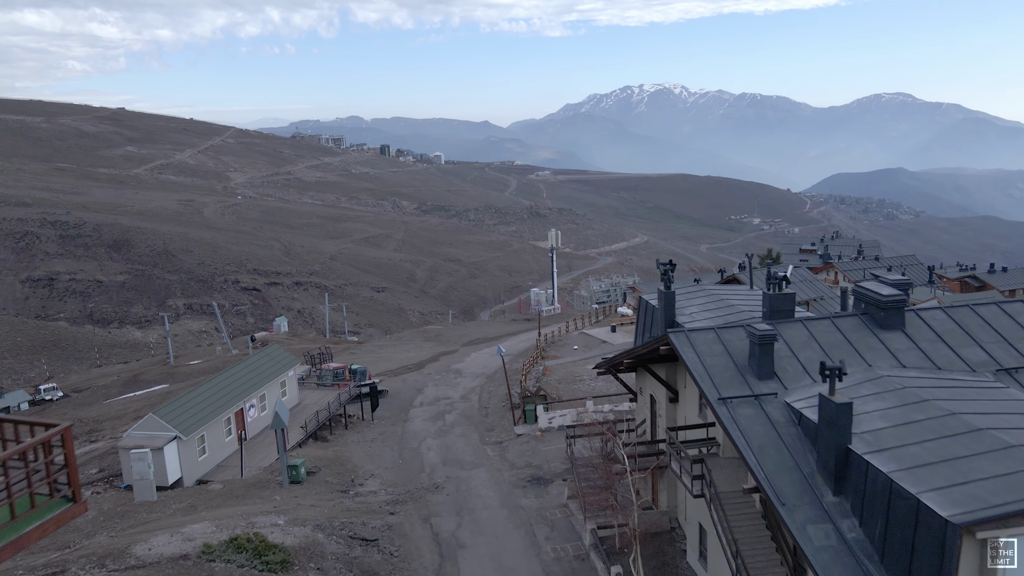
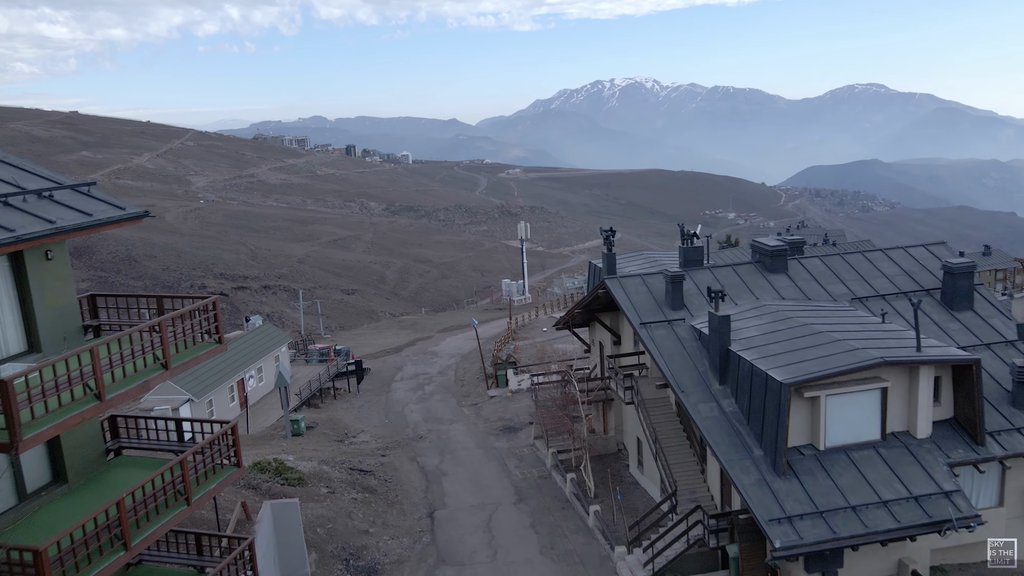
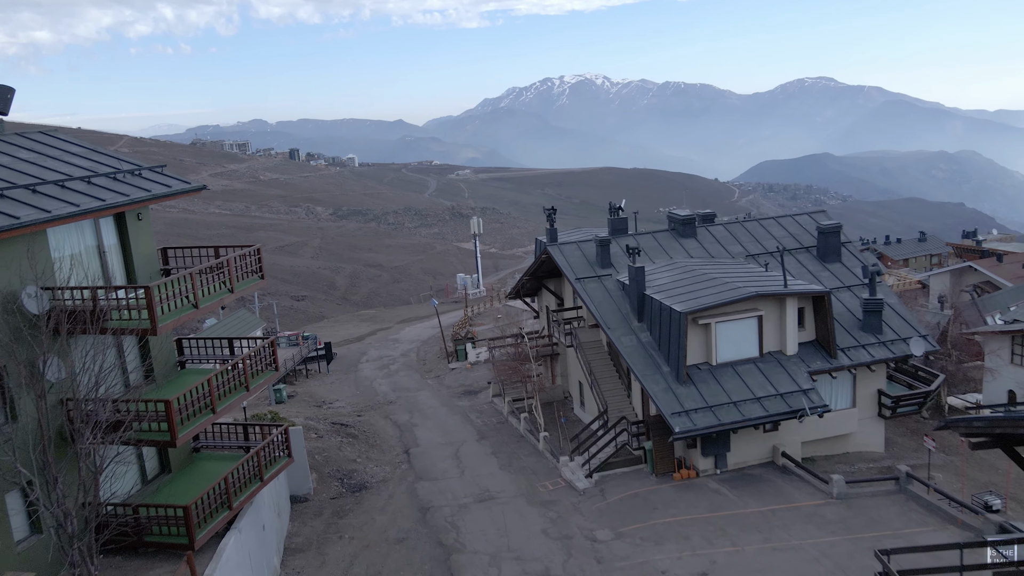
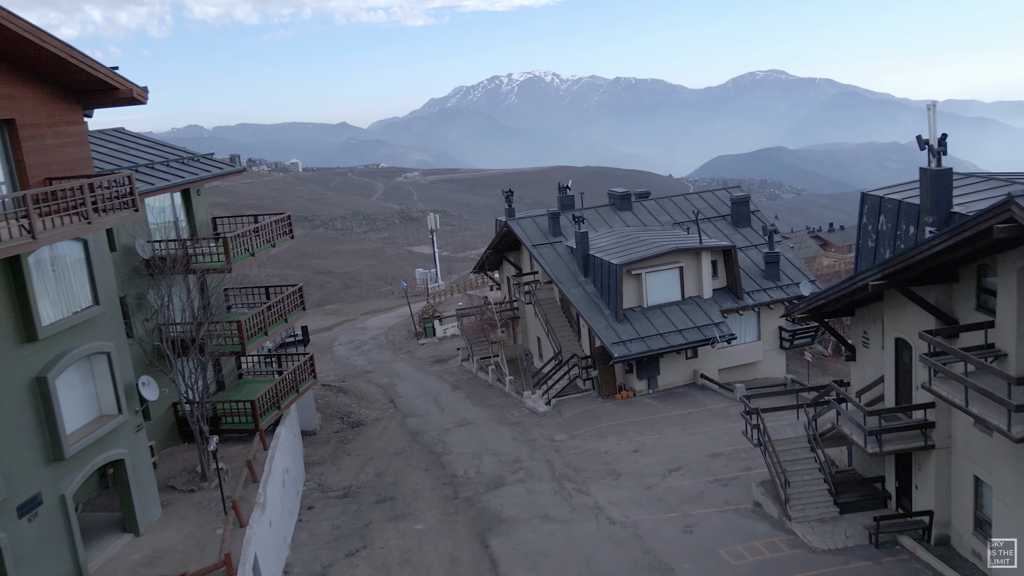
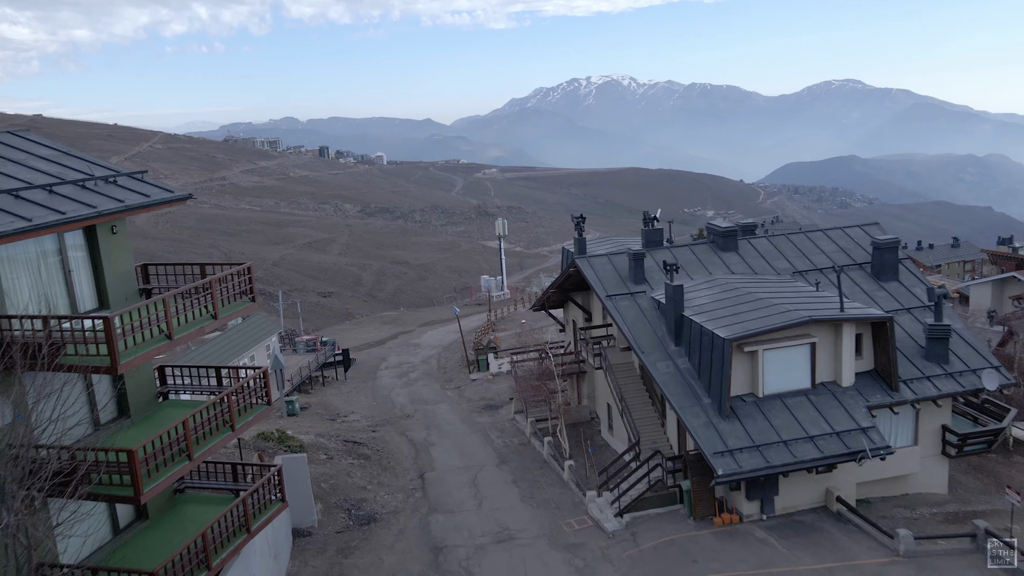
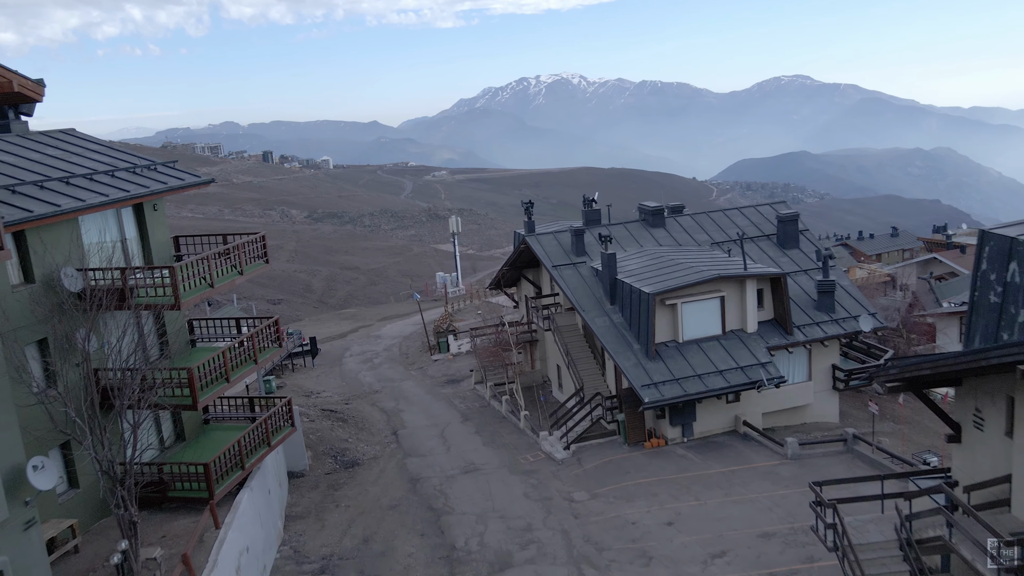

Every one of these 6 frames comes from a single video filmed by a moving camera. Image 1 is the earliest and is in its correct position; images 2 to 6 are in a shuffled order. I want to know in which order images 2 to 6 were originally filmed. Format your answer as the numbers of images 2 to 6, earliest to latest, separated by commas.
2, 5, 3, 6, 4
